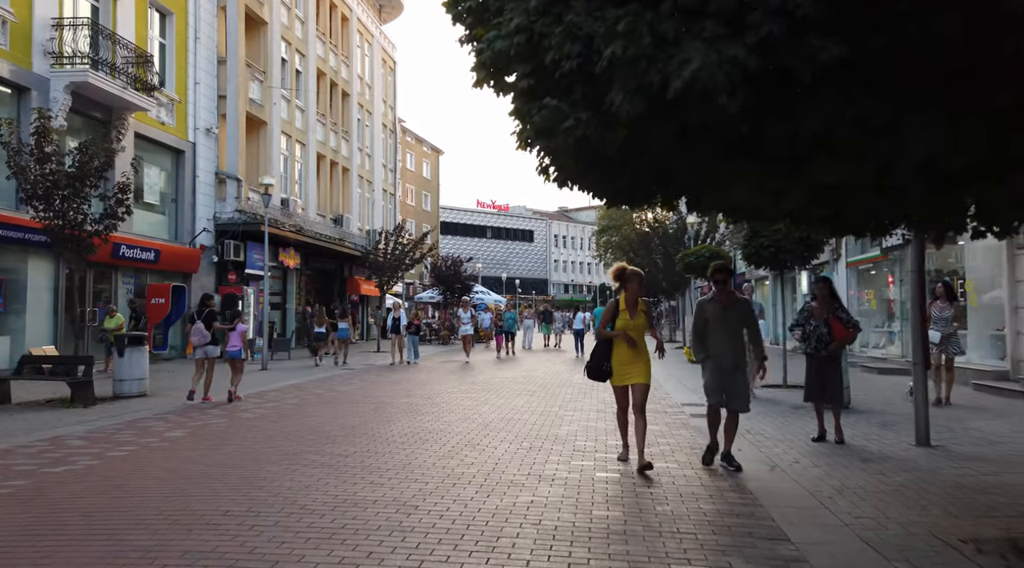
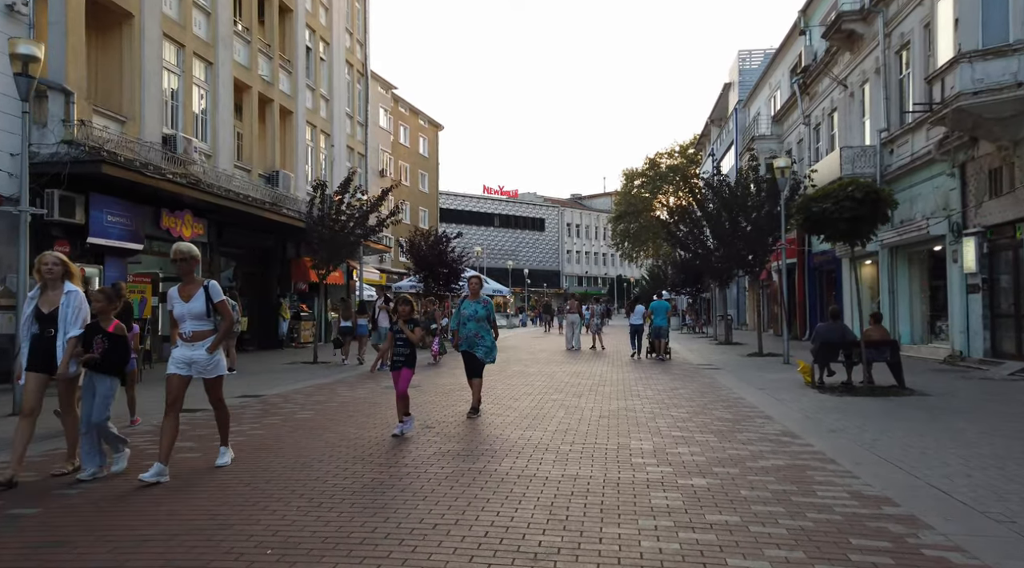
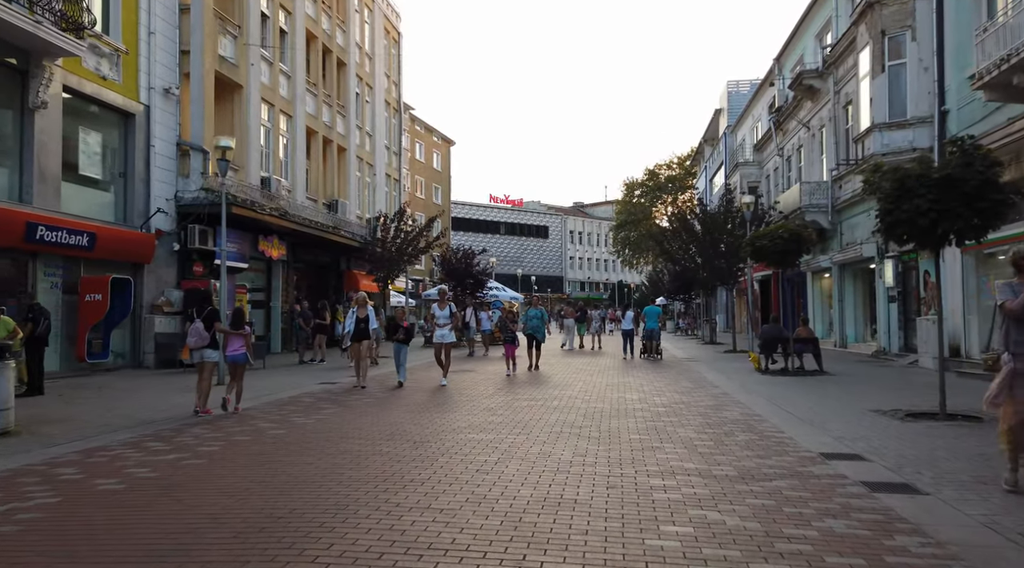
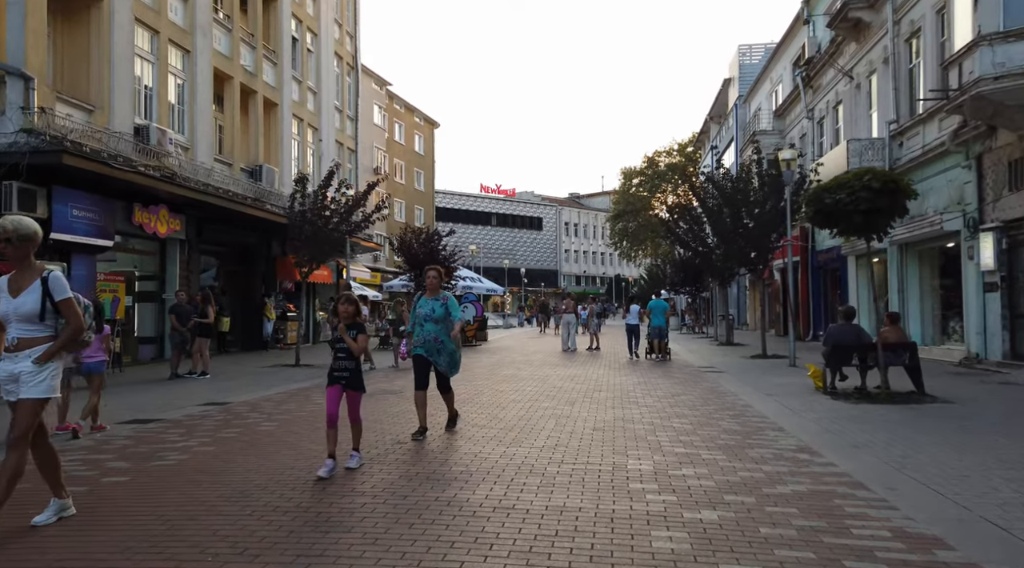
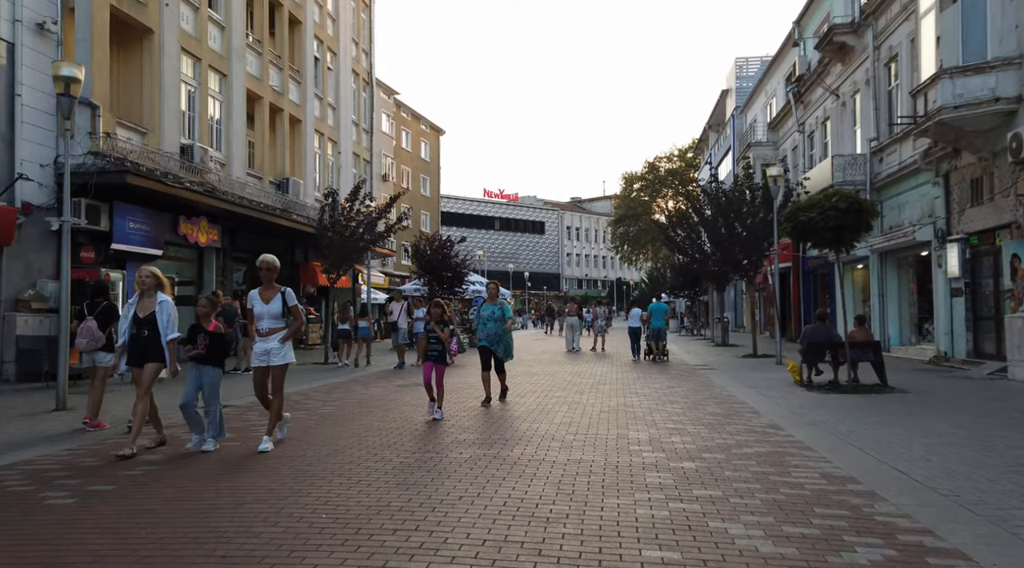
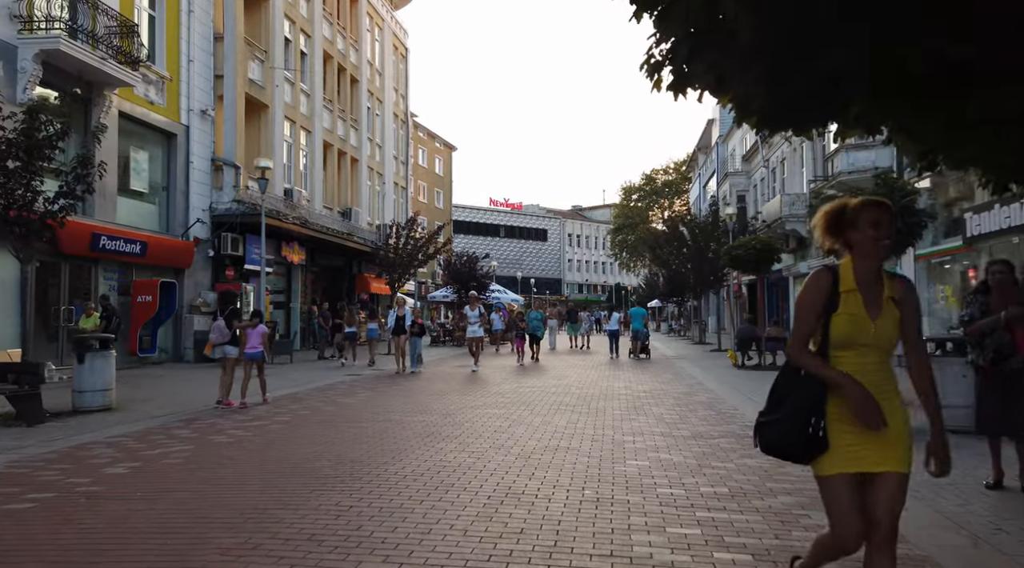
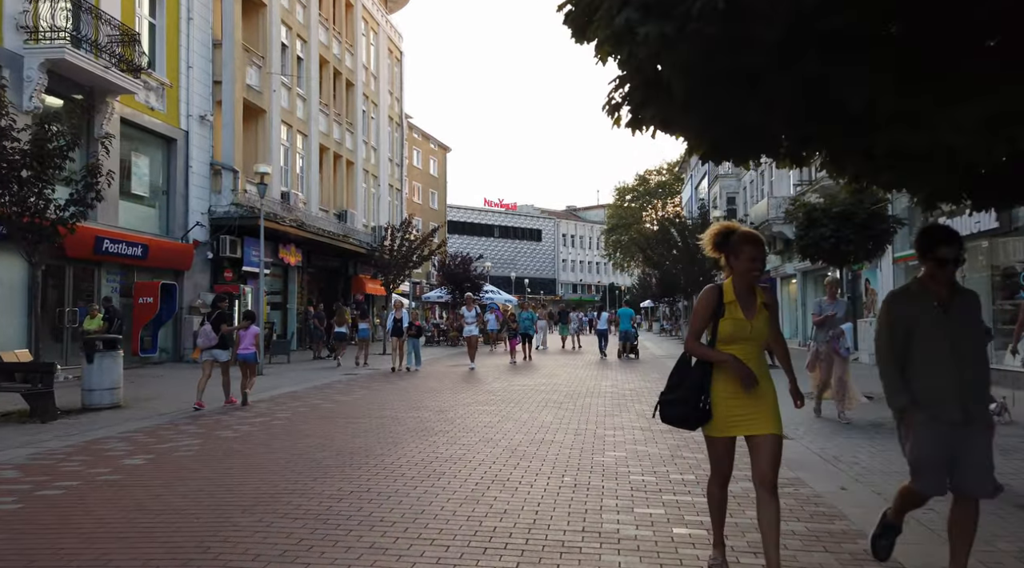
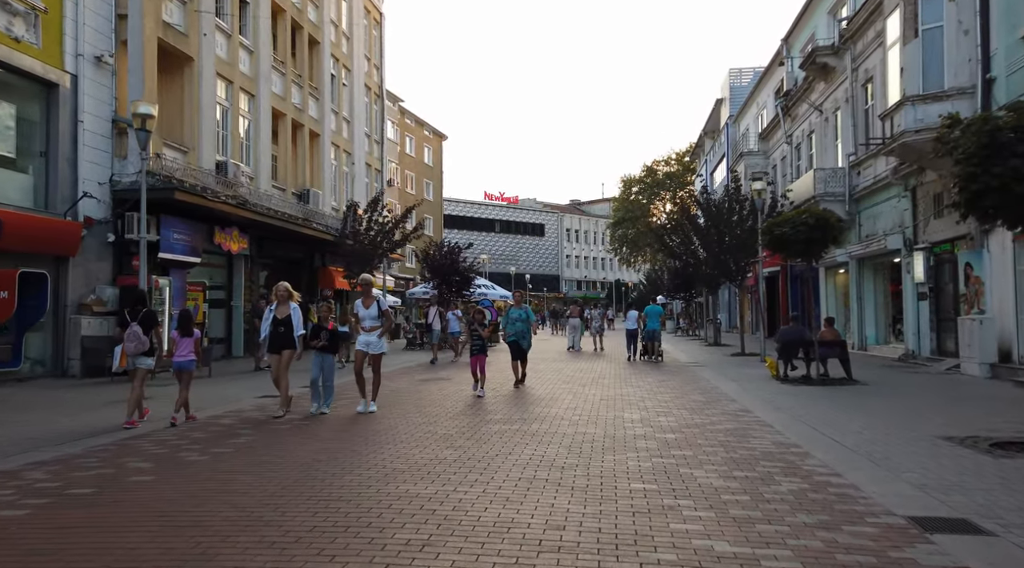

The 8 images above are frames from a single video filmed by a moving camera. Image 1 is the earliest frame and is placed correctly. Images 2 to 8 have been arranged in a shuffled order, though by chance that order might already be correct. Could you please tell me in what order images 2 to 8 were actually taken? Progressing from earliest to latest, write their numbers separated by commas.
7, 6, 3, 8, 5, 2, 4
